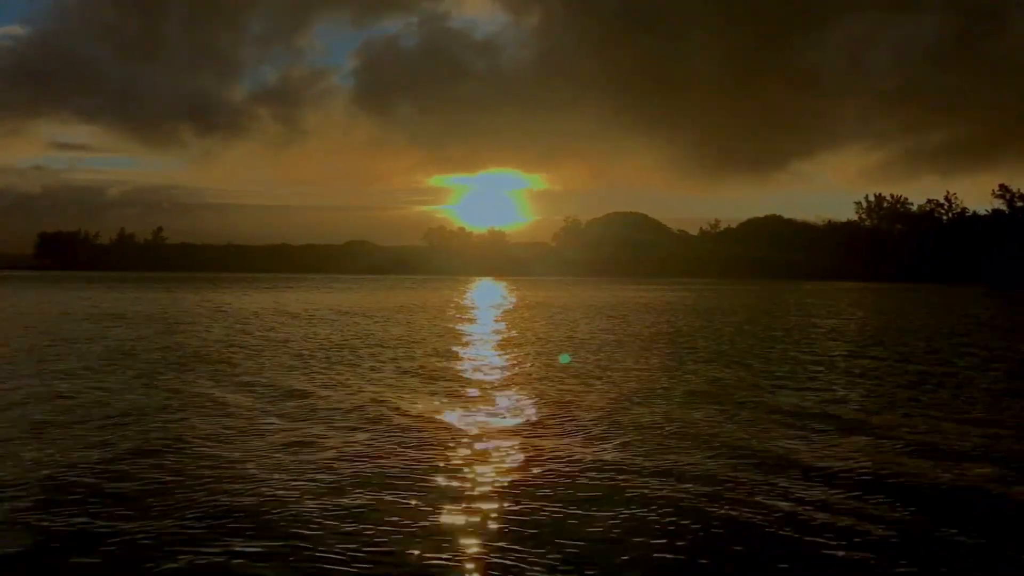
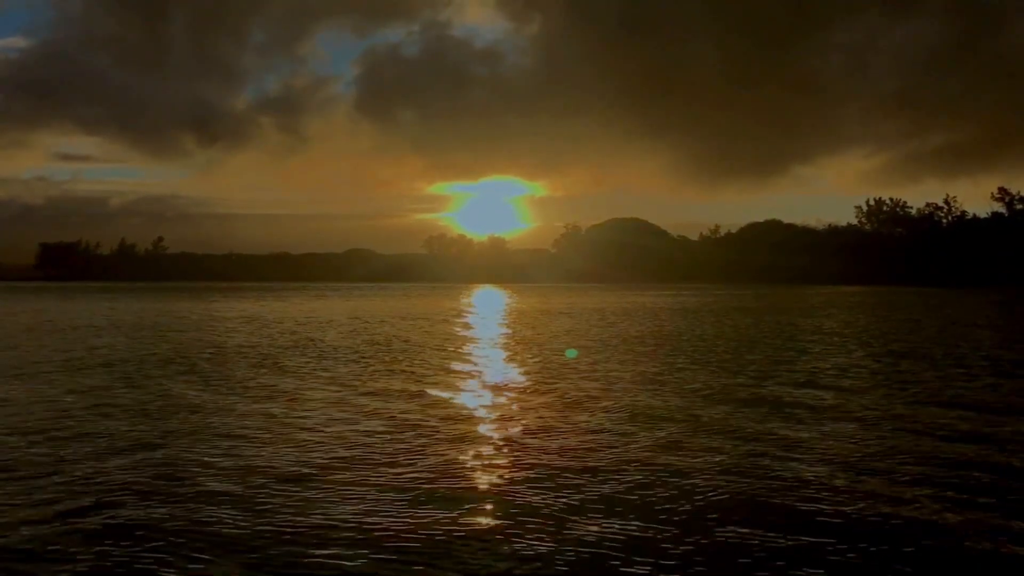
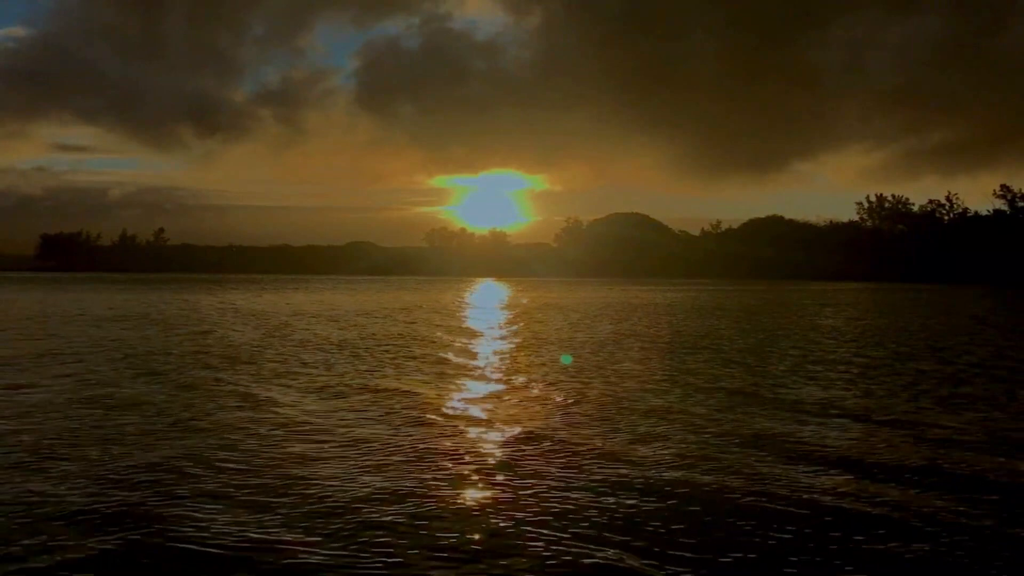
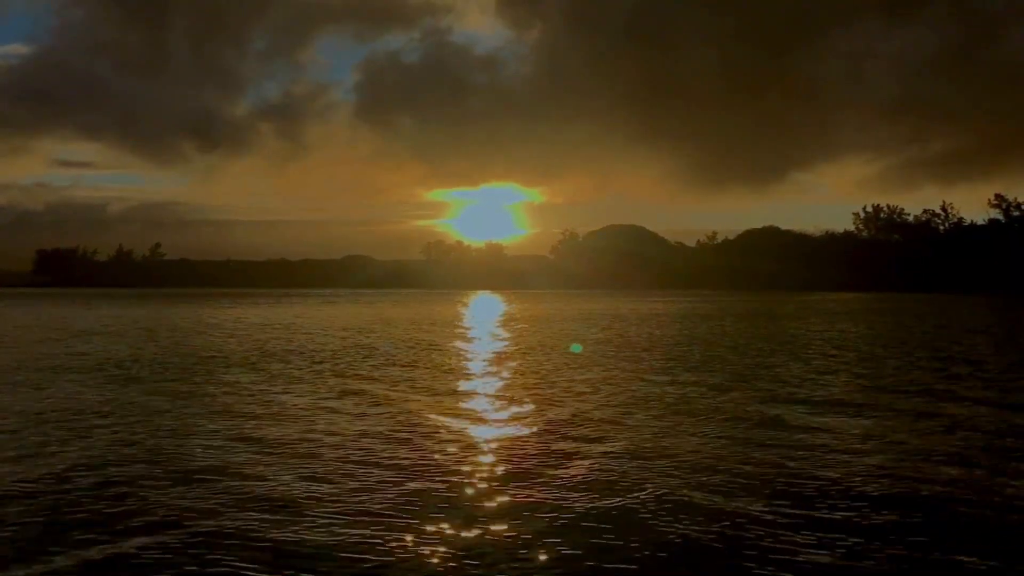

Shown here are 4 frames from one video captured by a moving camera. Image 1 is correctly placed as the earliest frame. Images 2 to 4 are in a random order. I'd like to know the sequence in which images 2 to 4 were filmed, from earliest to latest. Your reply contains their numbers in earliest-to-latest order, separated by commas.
3, 2, 4
